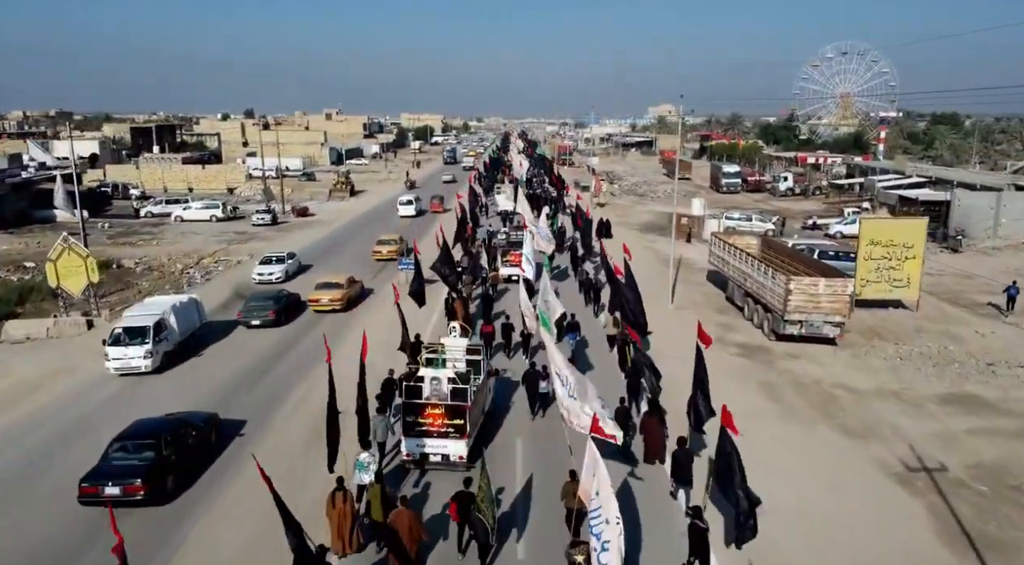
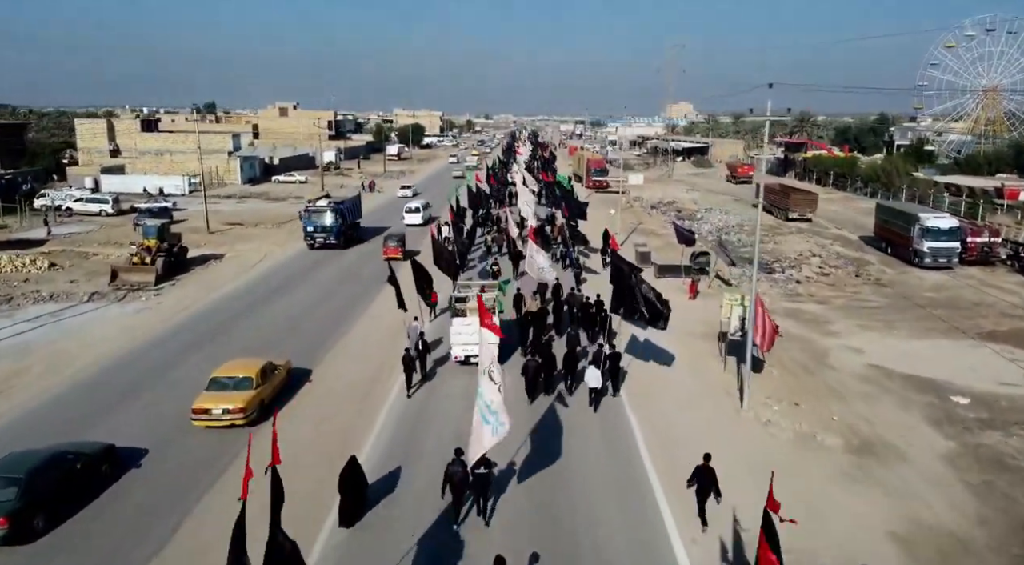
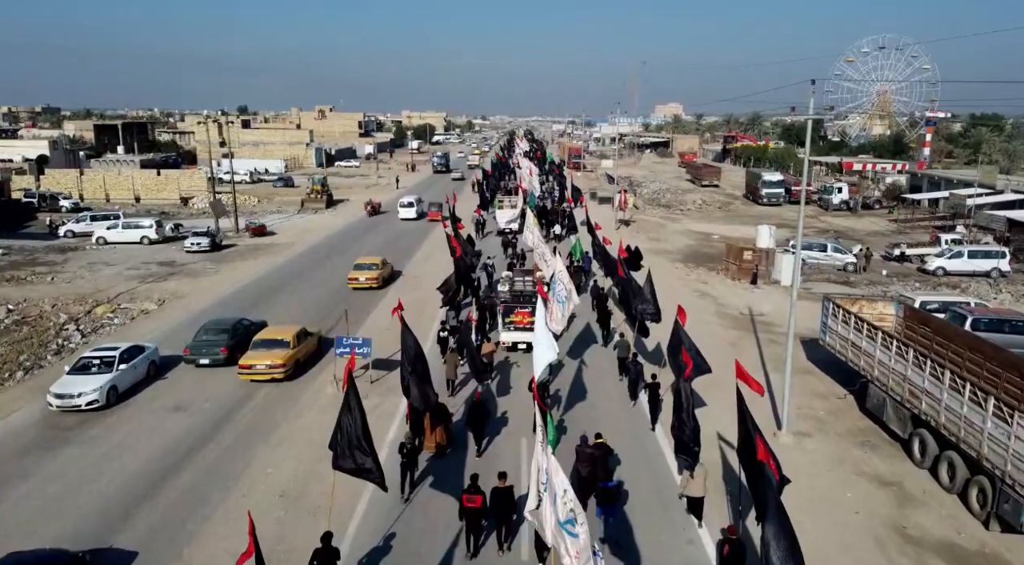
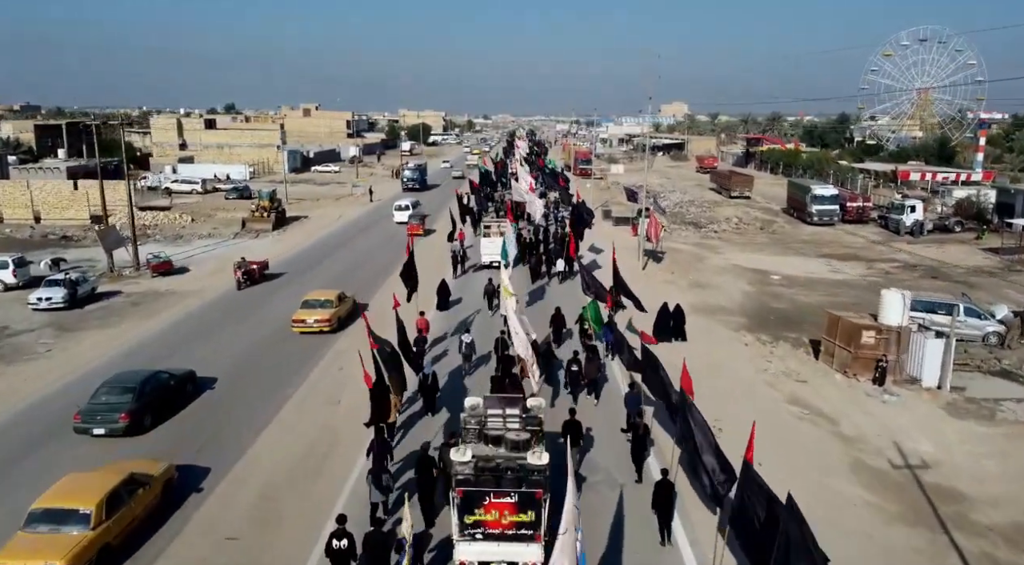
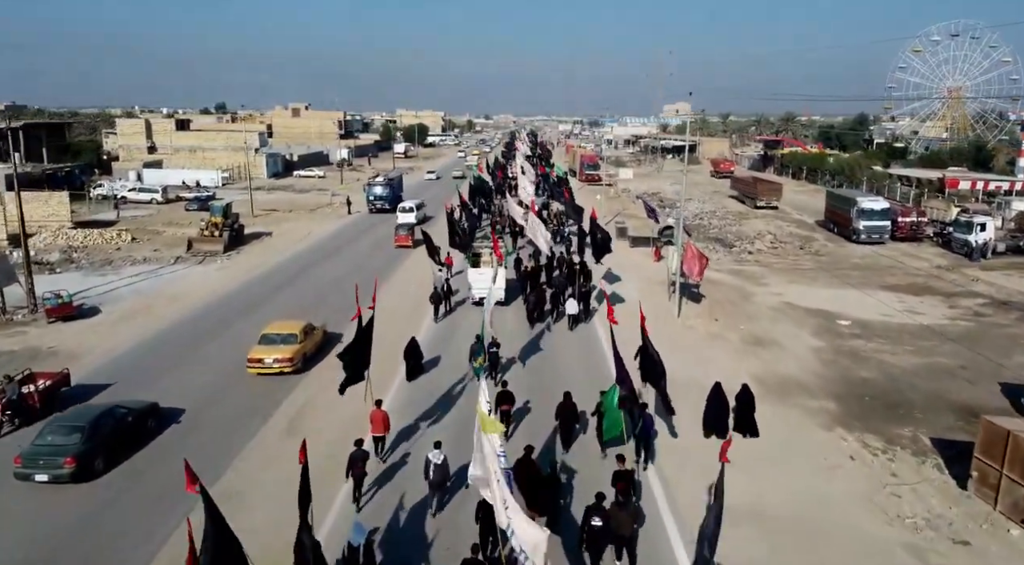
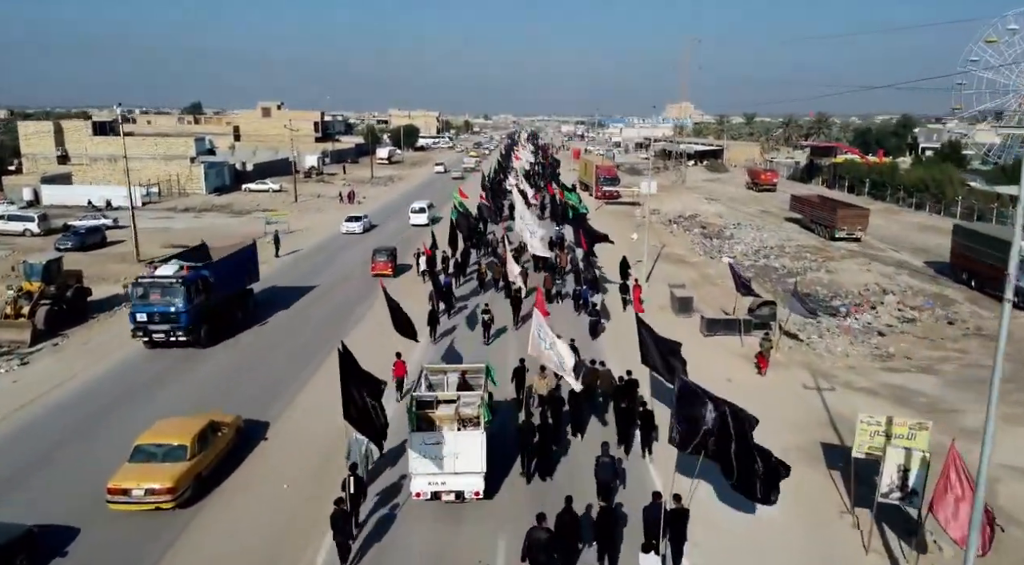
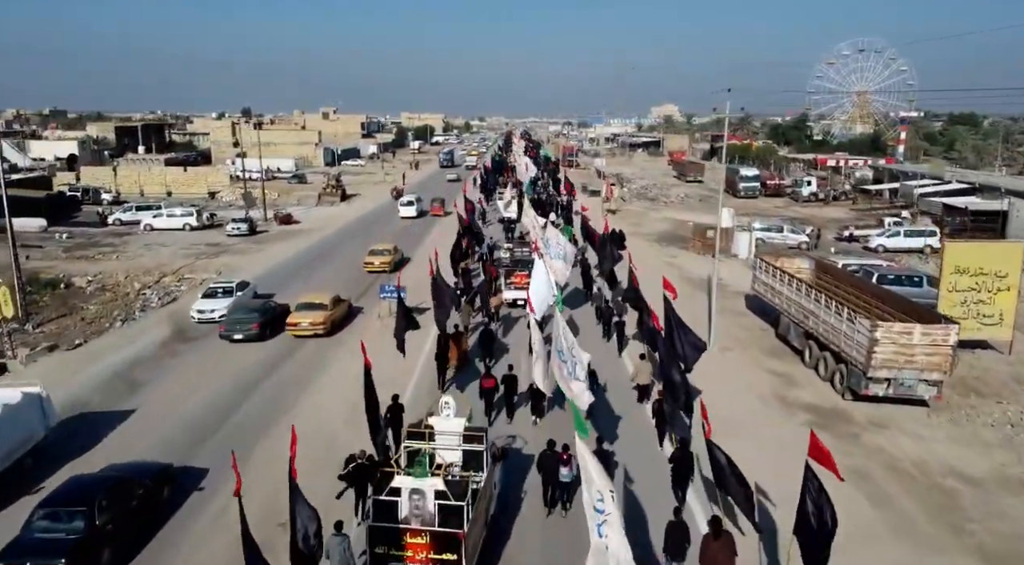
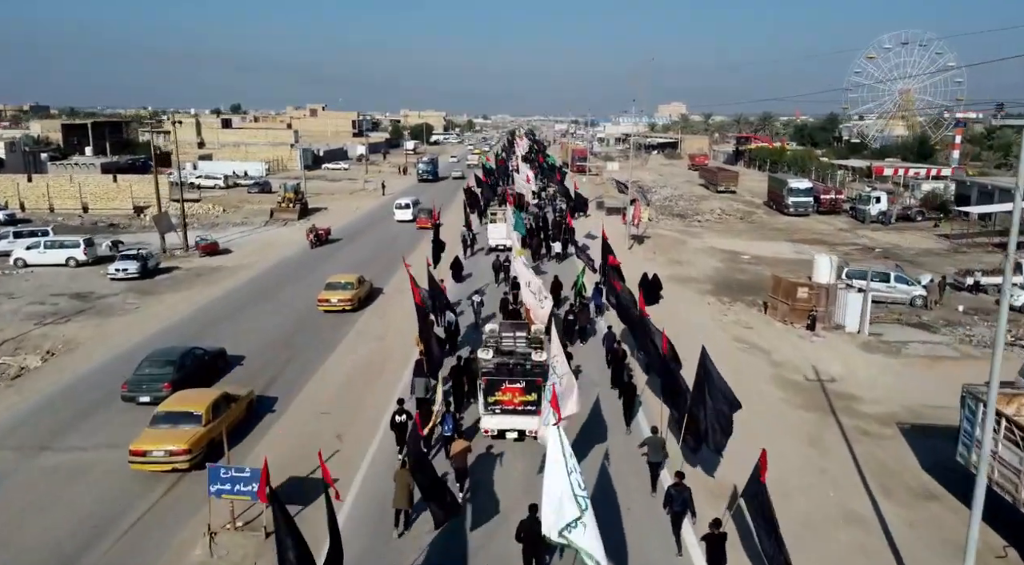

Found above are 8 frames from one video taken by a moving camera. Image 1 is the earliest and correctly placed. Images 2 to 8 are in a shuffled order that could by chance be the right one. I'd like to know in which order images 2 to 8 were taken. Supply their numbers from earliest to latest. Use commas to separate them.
7, 3, 8, 4, 5, 2, 6
